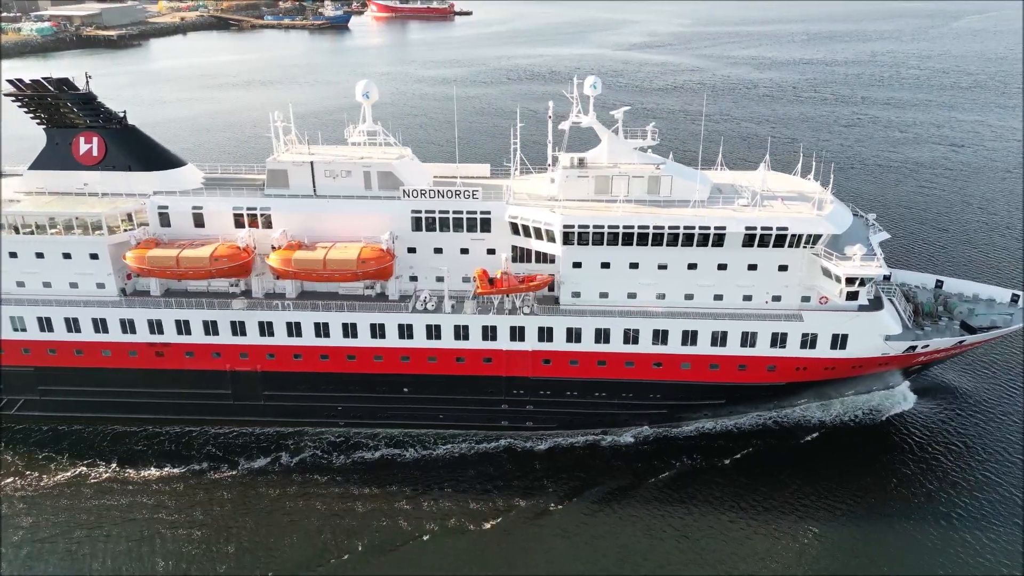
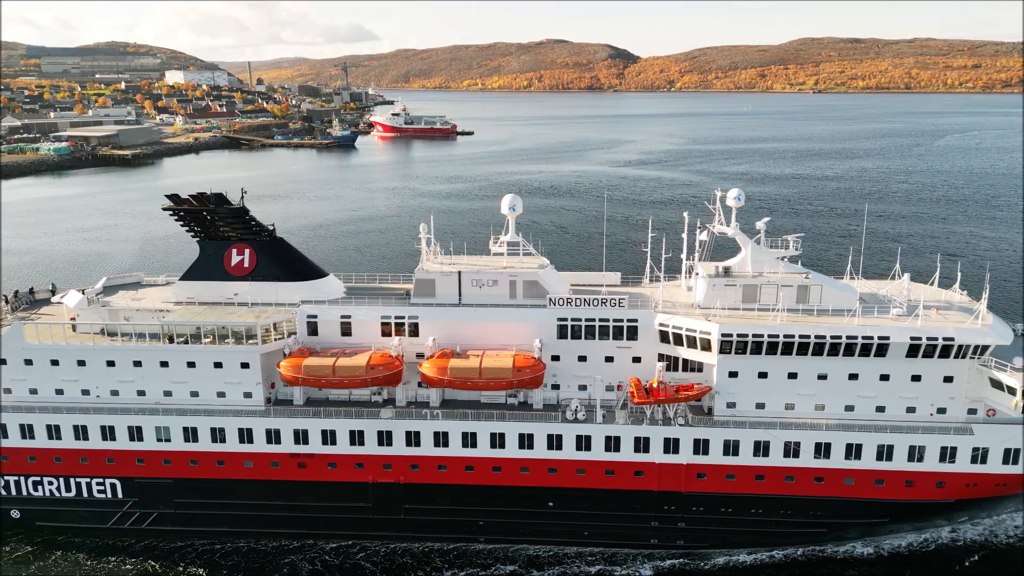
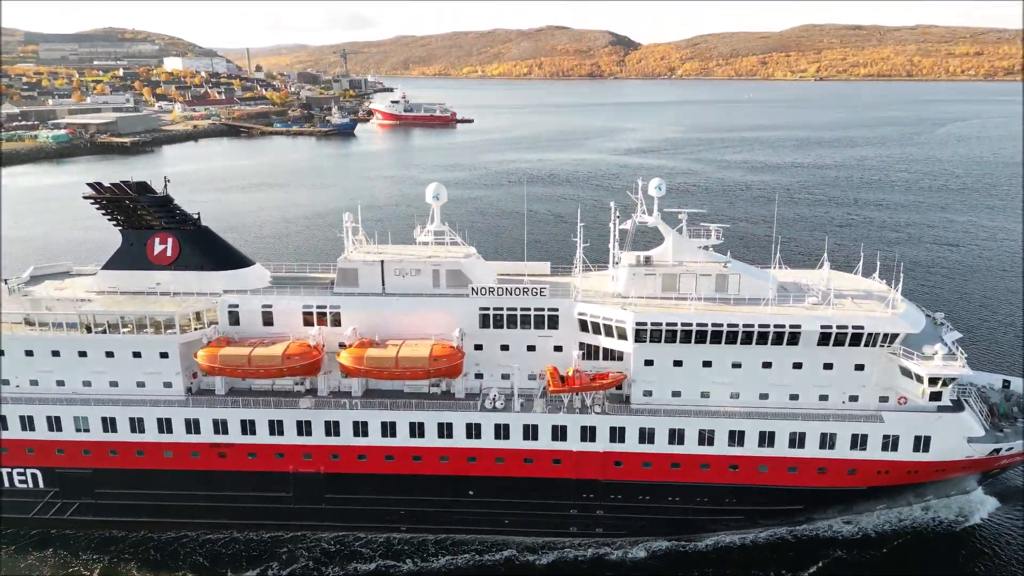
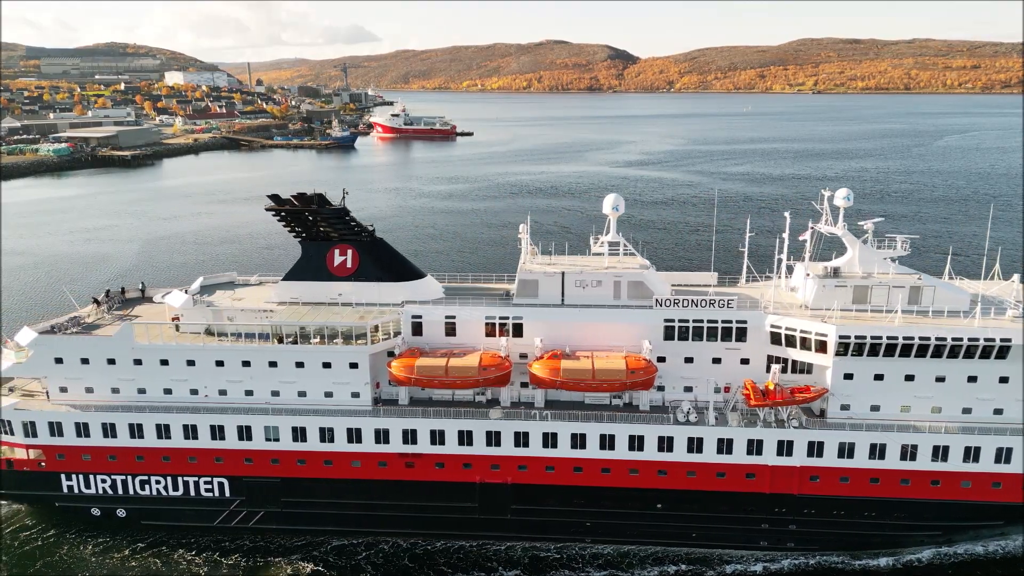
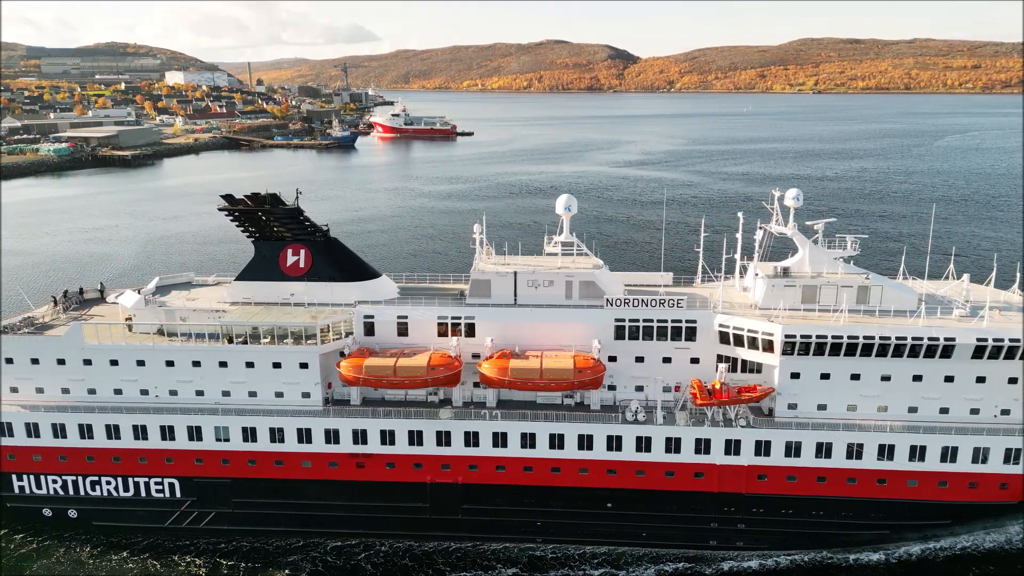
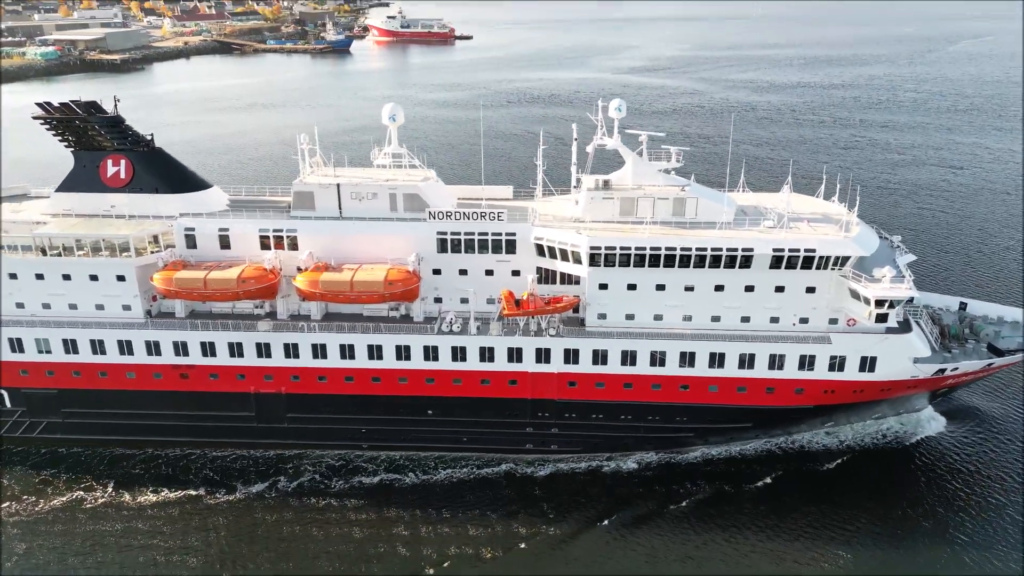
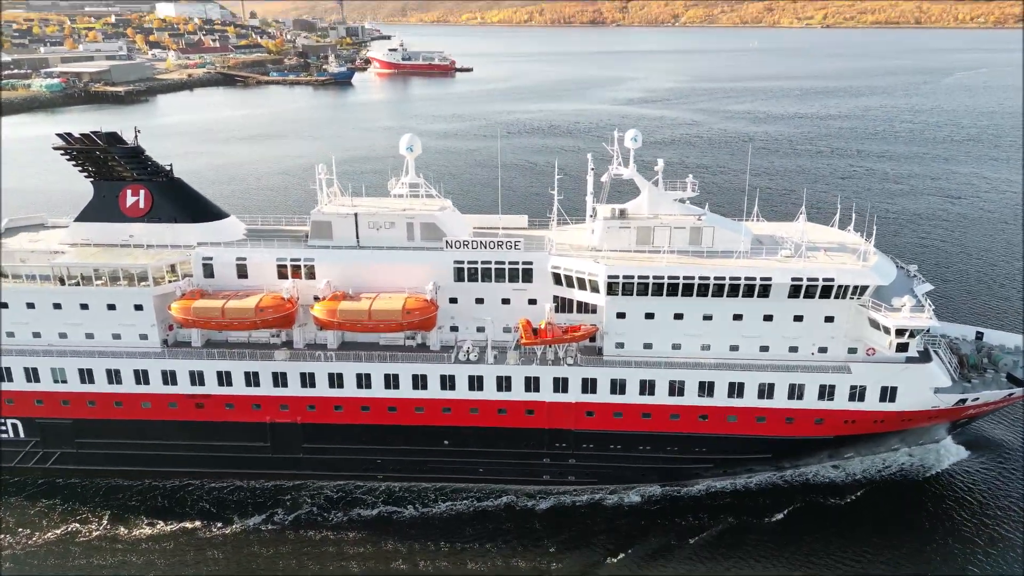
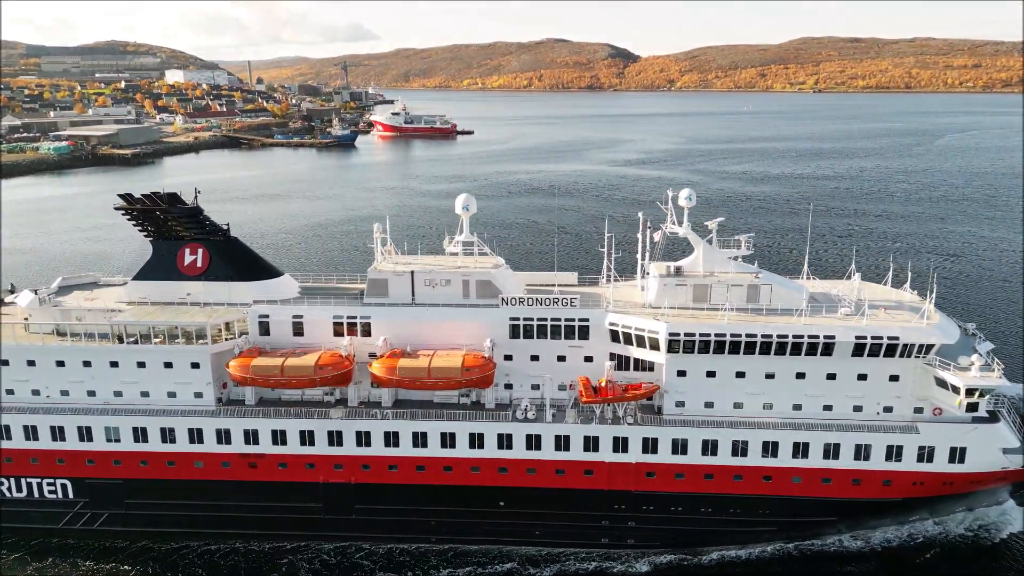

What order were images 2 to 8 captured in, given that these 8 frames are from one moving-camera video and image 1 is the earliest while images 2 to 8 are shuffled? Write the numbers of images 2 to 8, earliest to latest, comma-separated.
6, 7, 3, 8, 2, 5, 4
